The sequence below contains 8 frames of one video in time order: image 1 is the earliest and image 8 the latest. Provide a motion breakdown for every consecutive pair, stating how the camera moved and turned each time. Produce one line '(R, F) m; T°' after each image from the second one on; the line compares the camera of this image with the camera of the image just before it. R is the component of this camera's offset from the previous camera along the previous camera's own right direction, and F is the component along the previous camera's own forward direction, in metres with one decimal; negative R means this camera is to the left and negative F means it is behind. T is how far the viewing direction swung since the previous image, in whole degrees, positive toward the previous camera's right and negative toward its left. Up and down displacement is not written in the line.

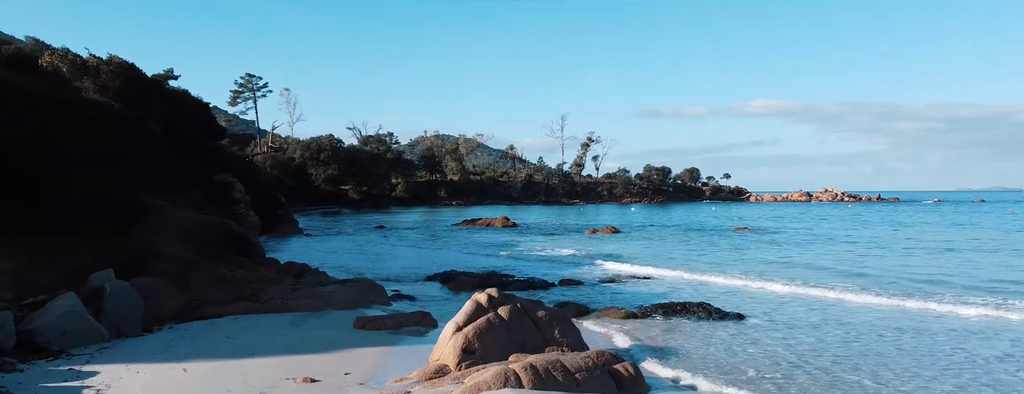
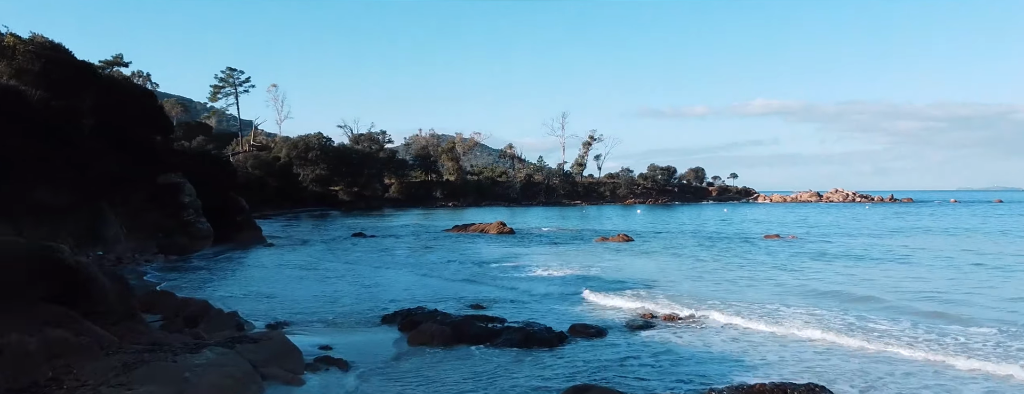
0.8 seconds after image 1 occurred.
(+0.2, +7.2) m; 0°
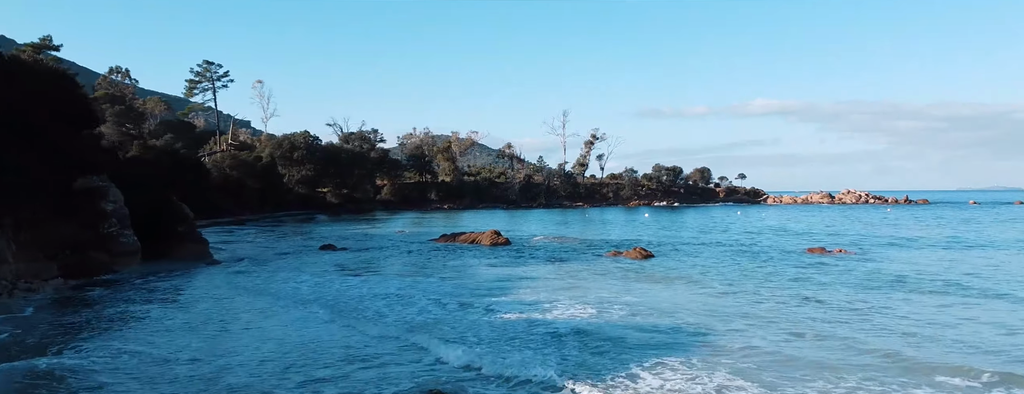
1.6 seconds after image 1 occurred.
(+0.3, +7.5) m; 0°
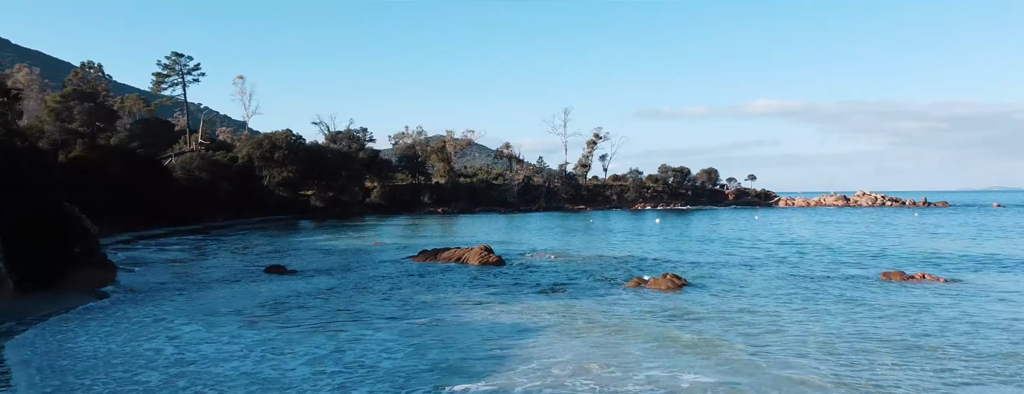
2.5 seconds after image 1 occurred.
(+0.3, +8.6) m; 0°
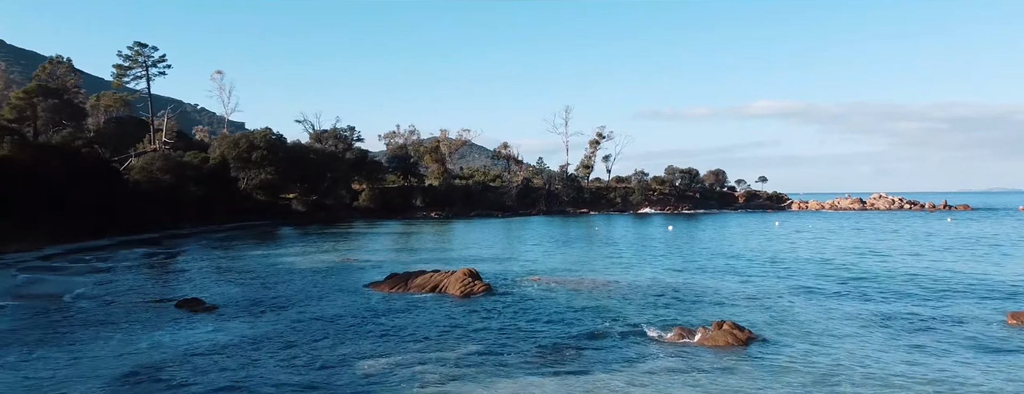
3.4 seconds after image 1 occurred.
(+0.3, +8.5) m; 0°
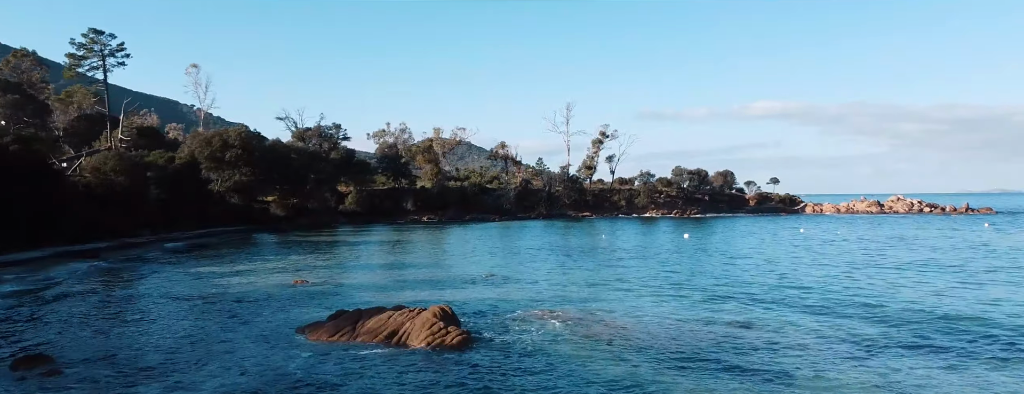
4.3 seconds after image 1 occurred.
(+0.3, +8.4) m; 0°
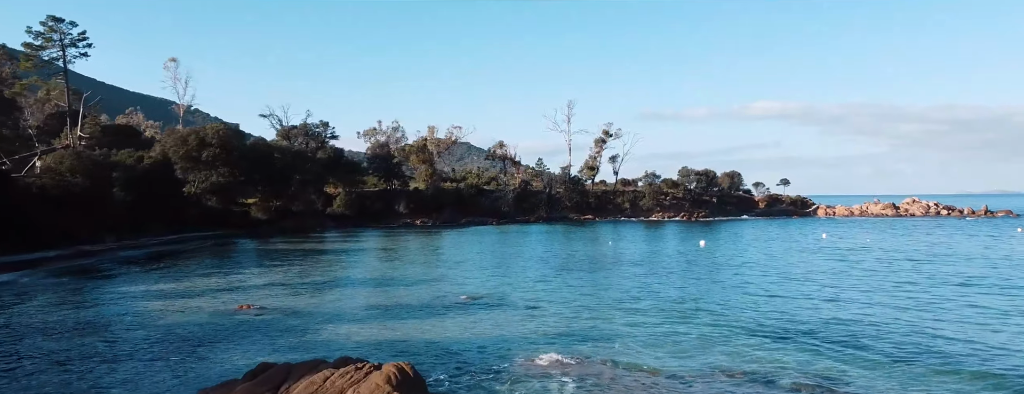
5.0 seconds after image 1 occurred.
(+0.2, +6.5) m; 0°
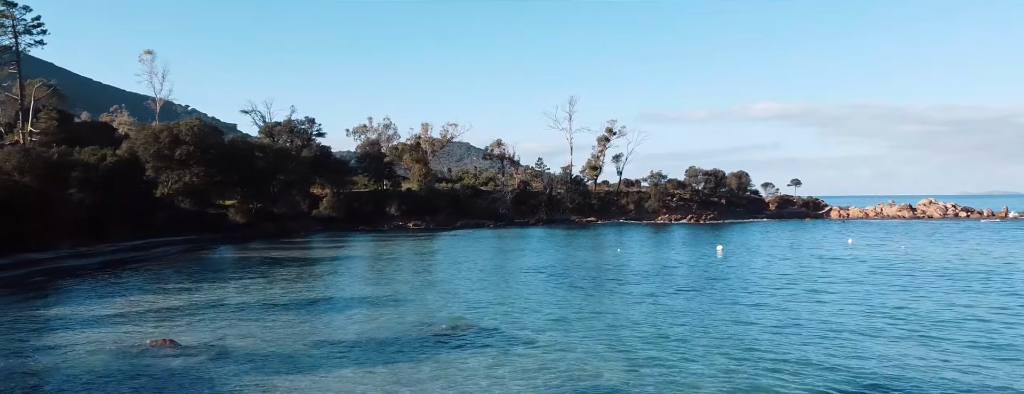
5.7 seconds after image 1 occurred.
(+0.2, +6.5) m; 0°
